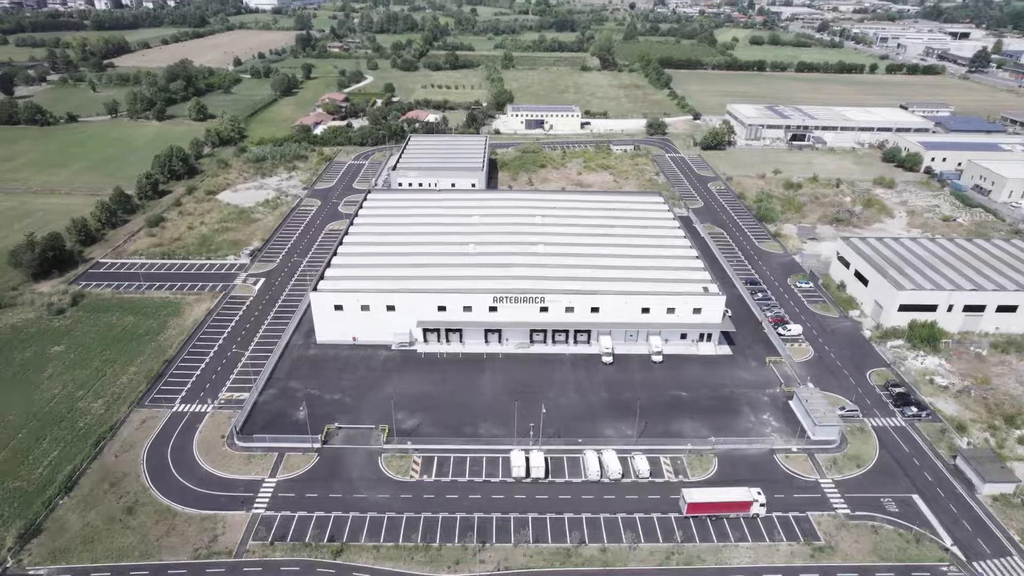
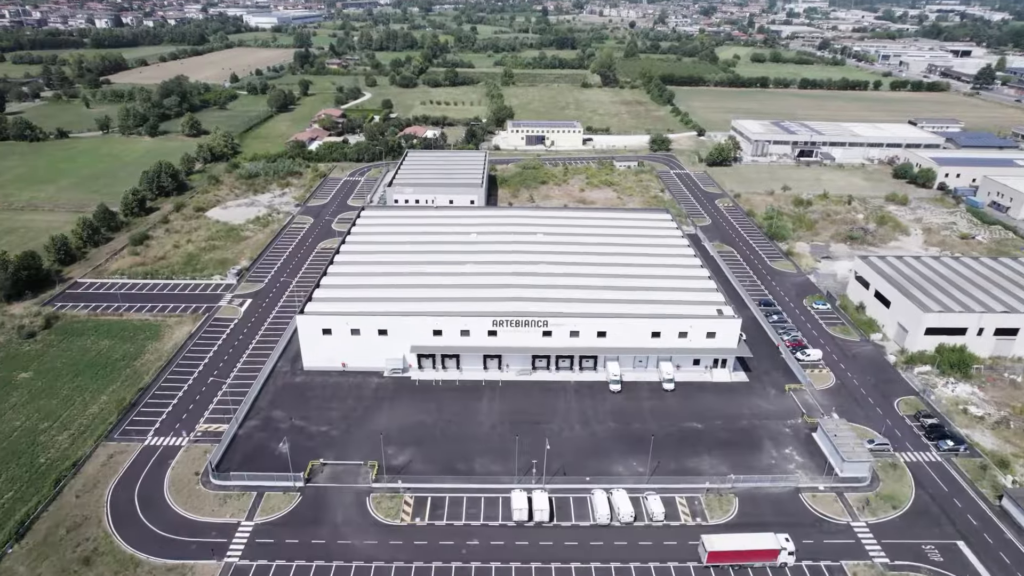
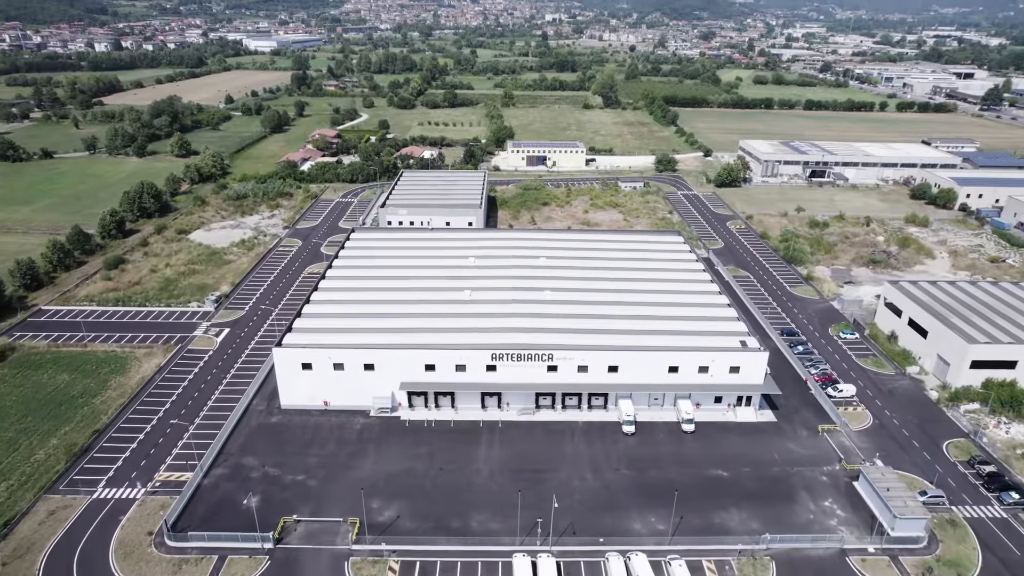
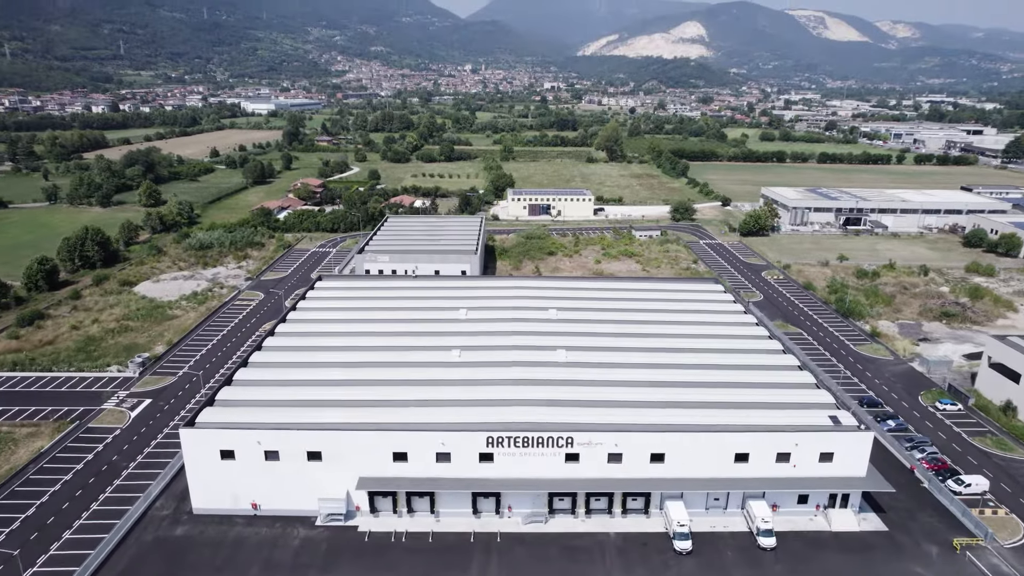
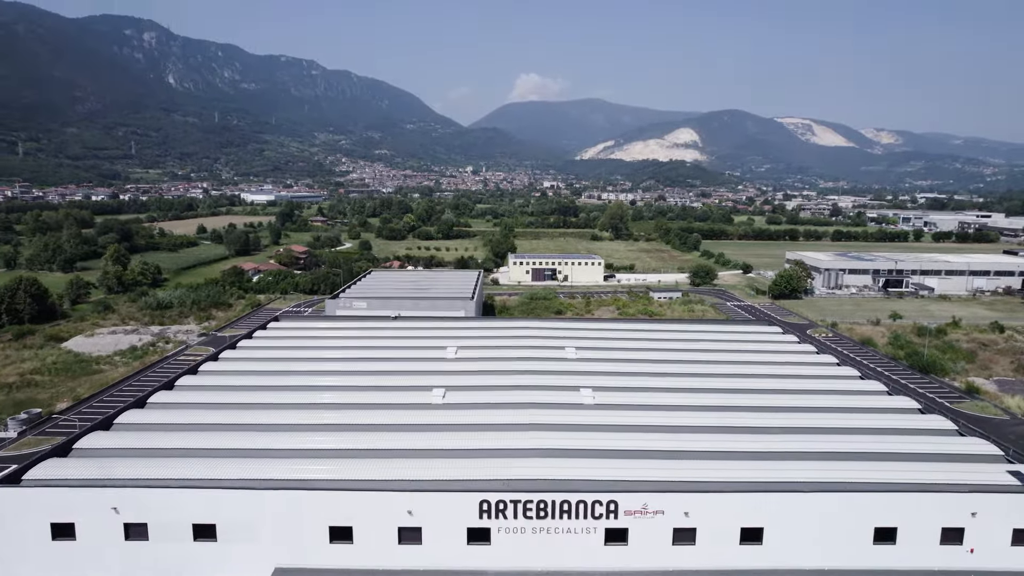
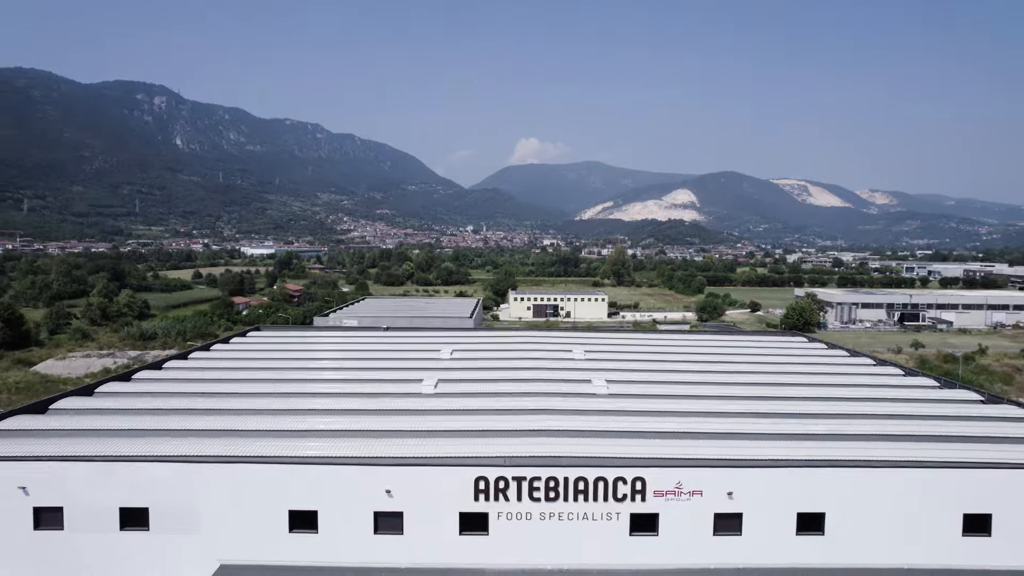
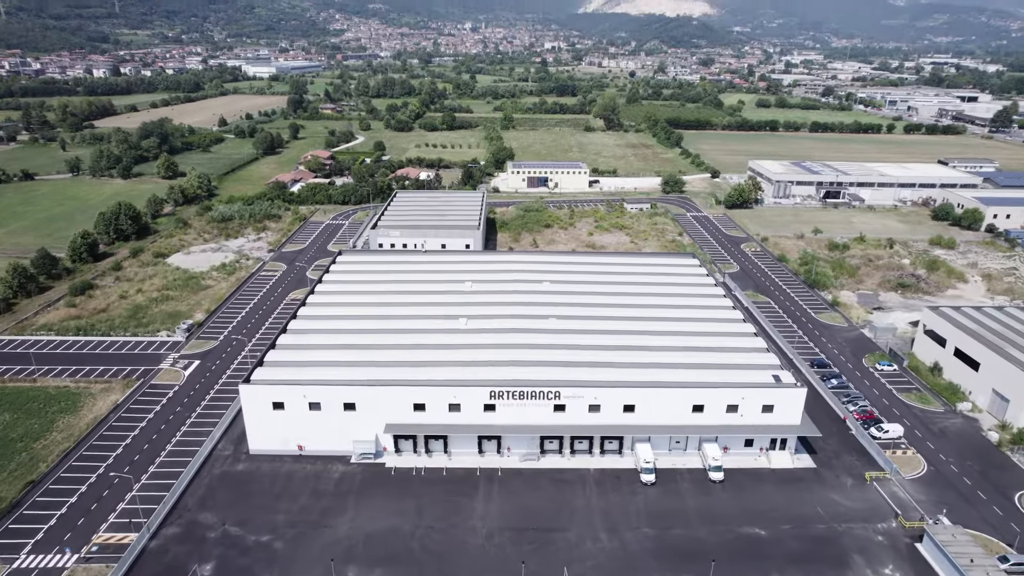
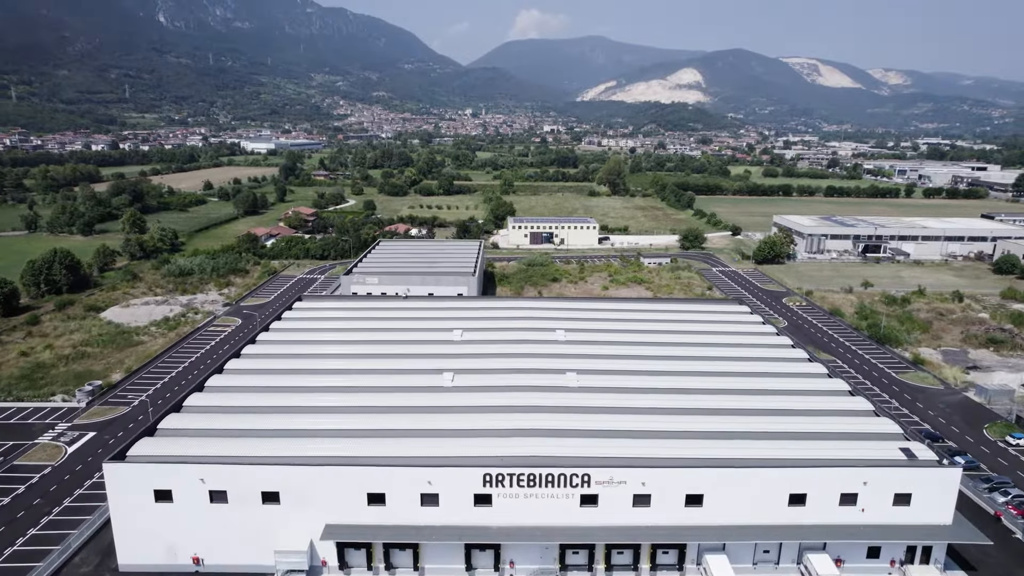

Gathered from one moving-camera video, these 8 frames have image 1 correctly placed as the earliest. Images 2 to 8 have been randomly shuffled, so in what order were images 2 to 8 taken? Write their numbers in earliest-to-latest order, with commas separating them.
2, 3, 7, 4, 8, 5, 6
